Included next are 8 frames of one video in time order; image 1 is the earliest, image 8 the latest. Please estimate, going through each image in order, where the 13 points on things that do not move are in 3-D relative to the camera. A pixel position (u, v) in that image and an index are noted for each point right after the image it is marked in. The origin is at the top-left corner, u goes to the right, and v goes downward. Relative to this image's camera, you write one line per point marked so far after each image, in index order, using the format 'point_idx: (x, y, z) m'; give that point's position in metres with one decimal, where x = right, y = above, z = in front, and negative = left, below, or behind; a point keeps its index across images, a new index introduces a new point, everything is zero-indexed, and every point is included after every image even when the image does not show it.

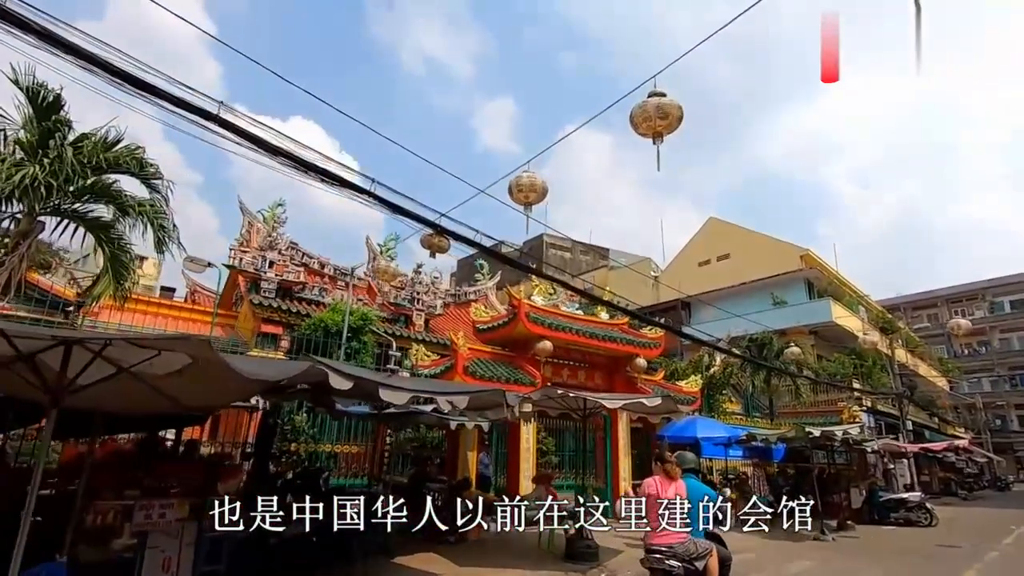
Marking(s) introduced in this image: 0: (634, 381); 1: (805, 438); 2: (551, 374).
0: (+3.6, -2.8, +16.0) m
1: (+7.9, -4.0, +14.4) m
2: (+1.0, -2.3, +14.7) m
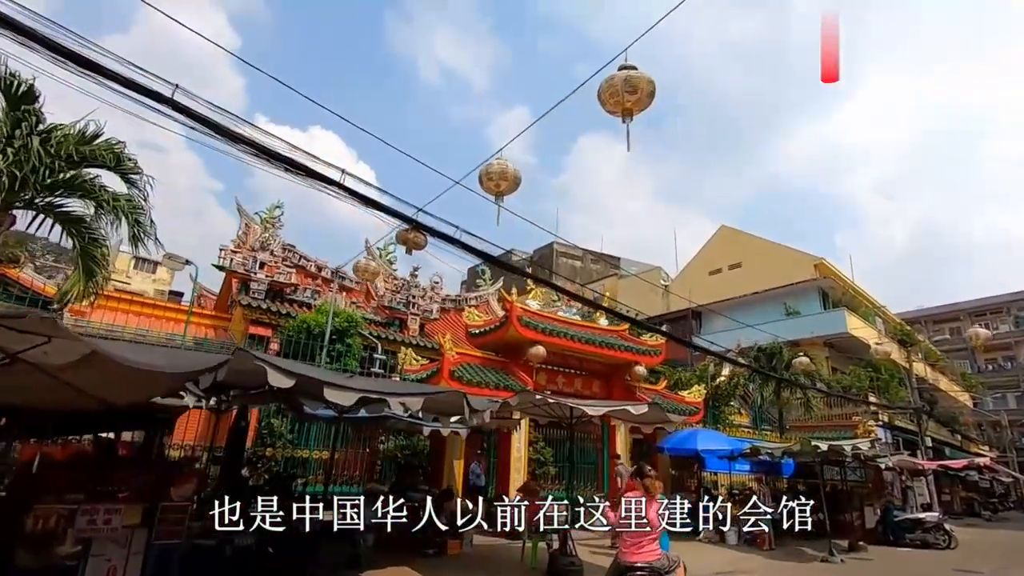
0: (+3.4, -2.9, +15.4) m
1: (+7.7, -4.2, +13.6) m
2: (+0.8, -2.4, +14.1) m
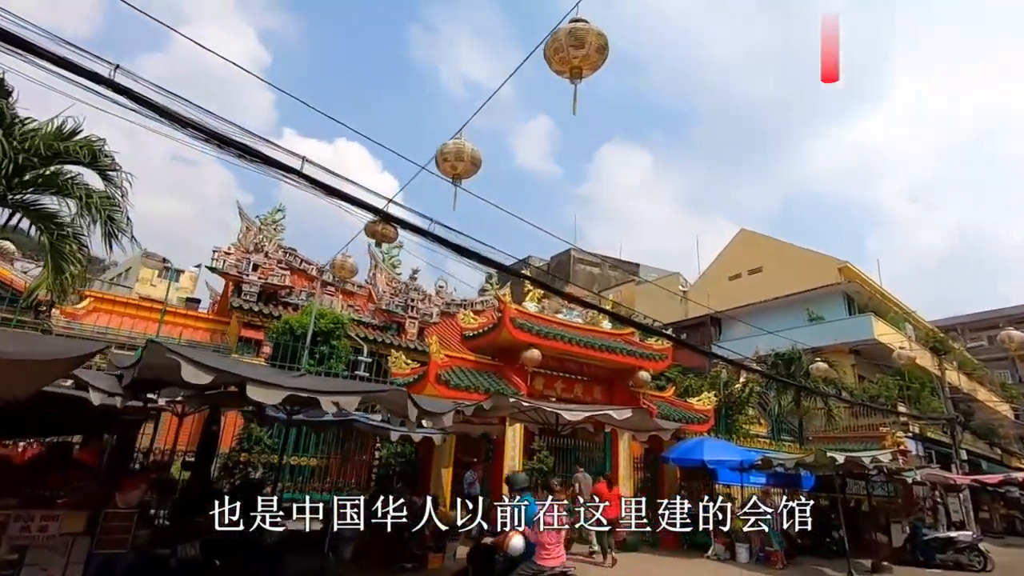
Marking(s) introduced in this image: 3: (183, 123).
0: (+3.4, -3.0, +14.7) m
1: (+7.5, -4.2, +12.7) m
2: (+0.7, -2.4, +13.5) m
3: (-3.9, +1.9, +6.4) m
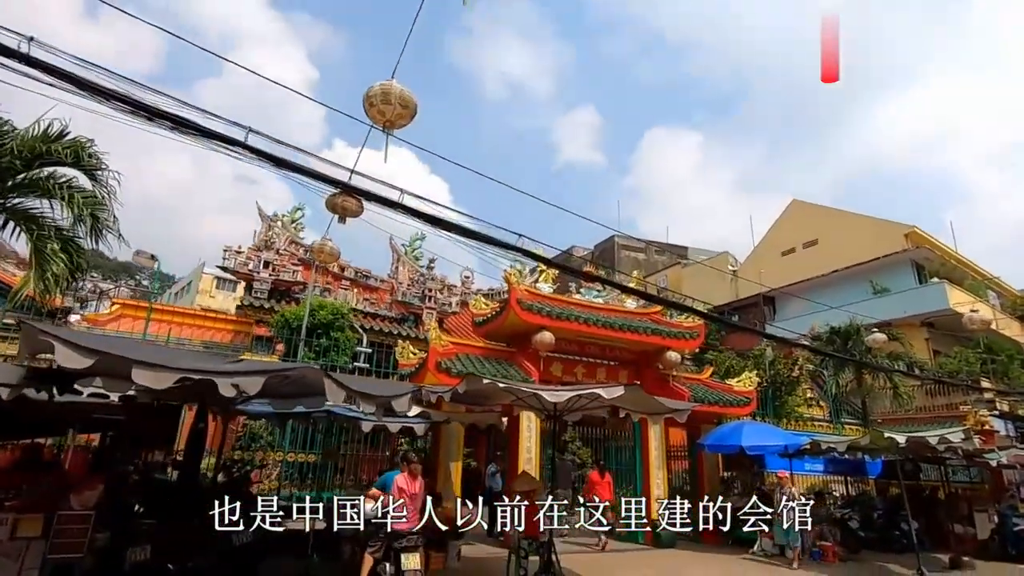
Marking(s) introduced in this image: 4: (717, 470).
0: (+3.9, -2.3, +13.5) m
1: (+7.9, -3.3, +11.1) m
2: (+1.1, -1.9, +12.6) m
3: (-4.4, +2.1, +5.9) m
4: (+5.2, -4.7, +13.8) m
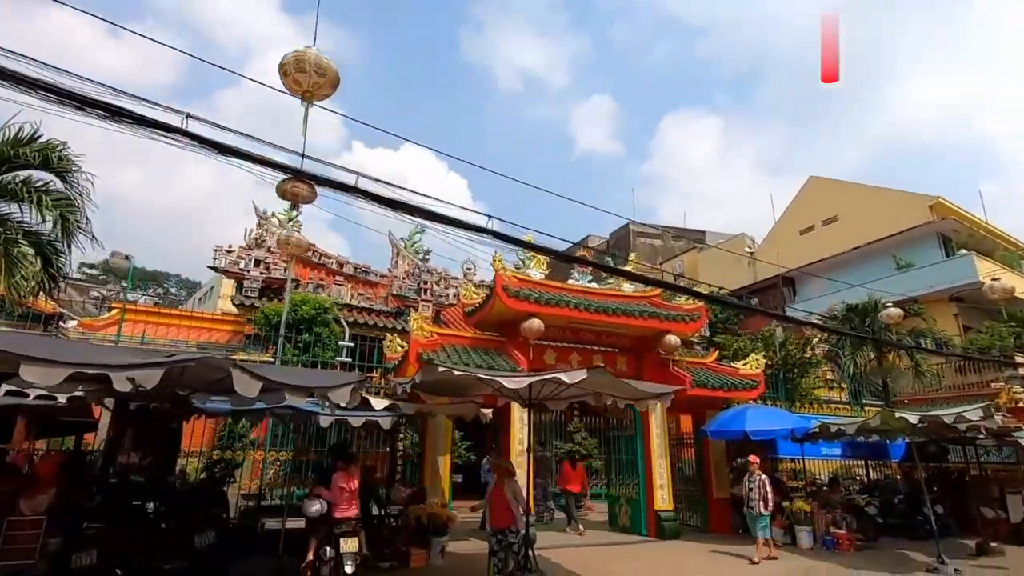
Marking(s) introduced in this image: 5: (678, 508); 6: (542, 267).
0: (+3.7, -1.9, +12.9) m
1: (+7.7, -2.7, +10.4) m
2: (+0.9, -1.6, +12.1) m
3: (-5.0, +2.1, +5.7) m
4: (+5.2, -4.2, +13.2) m
5: (+4.3, -5.7, +14.0) m
6: (+0.7, +0.5, +12.7) m
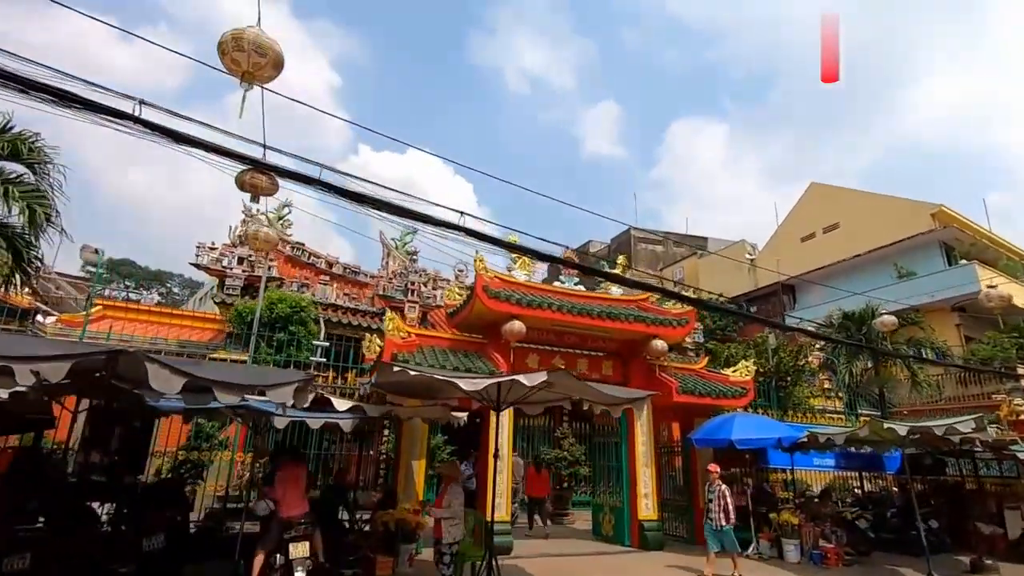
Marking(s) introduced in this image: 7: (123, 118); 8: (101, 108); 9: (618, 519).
0: (+3.3, -1.9, +12.6) m
1: (+7.2, -2.8, +10.0) m
2: (+0.5, -1.6, +11.8) m
3: (-5.4, +2.2, +5.5) m
4: (+4.7, -4.3, +12.8) m
5: (+3.8, -5.8, +13.6) m
6: (+0.3, +0.4, +12.4) m
7: (-4.3, +1.9, +6.0) m
8: (-4.5, +2.0, +5.9) m
9: (+2.4, -5.3, +12.3) m
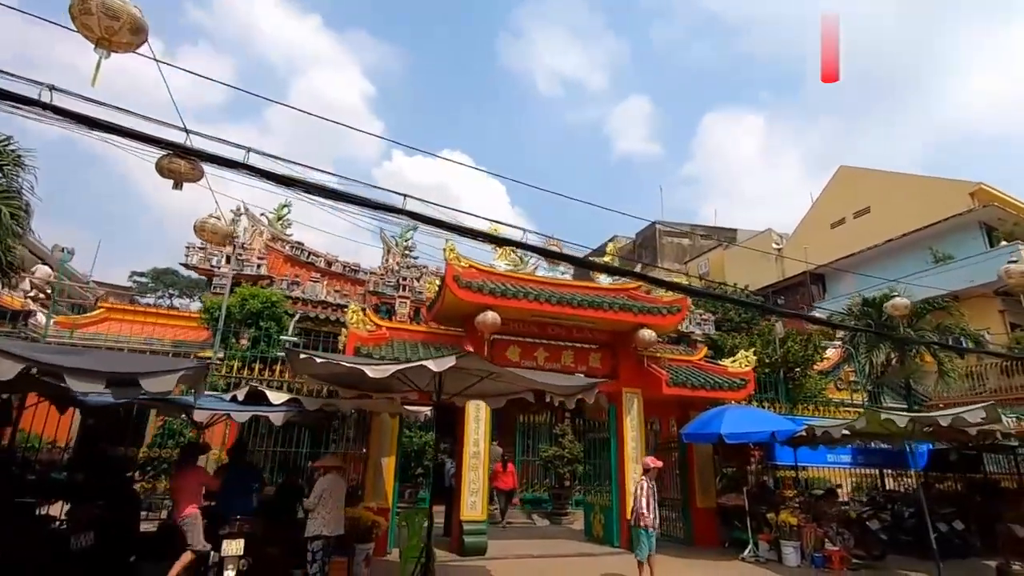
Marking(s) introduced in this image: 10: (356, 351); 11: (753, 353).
0: (+2.9, -1.6, +11.9) m
1: (+6.7, -2.4, +9.1) m
2: (0.0, -1.4, +11.4) m
3: (-6.4, +2.3, +5.4) m
4: (+4.4, -4.0, +12.1) m
5: (+3.6, -5.5, +12.9) m
6: (-0.1, +0.7, +11.9) m
7: (-5.2, +2.0, +5.8) m
8: (-5.4, +2.1, +5.8) m
9: (+2.1, -5.0, +11.7) m
10: (-2.7, -1.1, +9.7) m
11: (+5.9, -1.6, +13.2) m
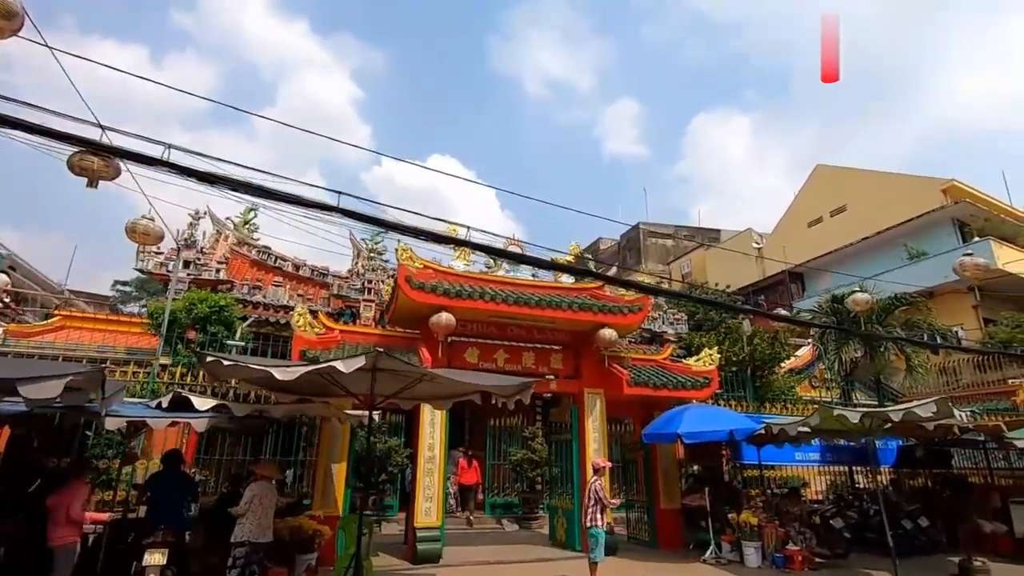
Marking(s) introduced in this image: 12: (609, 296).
0: (+2.1, -1.6, +11.8) m
1: (+5.9, -2.3, +9.0) m
2: (-0.8, -1.4, +11.1) m
3: (-7.2, +2.3, +5.1) m
4: (+3.6, -3.9, +11.9) m
5: (+2.8, -5.4, +12.7) m
6: (-1.0, +0.6, +11.7) m
7: (-6.0, +1.9, +5.5) m
8: (-6.2, +2.0, +5.5) m
9: (+1.2, -5.0, +11.5) m
10: (-3.6, -1.2, +9.5) m
11: (+5.0, -1.5, +13.1) m
12: (+2.2, -0.2, +12.2) m
